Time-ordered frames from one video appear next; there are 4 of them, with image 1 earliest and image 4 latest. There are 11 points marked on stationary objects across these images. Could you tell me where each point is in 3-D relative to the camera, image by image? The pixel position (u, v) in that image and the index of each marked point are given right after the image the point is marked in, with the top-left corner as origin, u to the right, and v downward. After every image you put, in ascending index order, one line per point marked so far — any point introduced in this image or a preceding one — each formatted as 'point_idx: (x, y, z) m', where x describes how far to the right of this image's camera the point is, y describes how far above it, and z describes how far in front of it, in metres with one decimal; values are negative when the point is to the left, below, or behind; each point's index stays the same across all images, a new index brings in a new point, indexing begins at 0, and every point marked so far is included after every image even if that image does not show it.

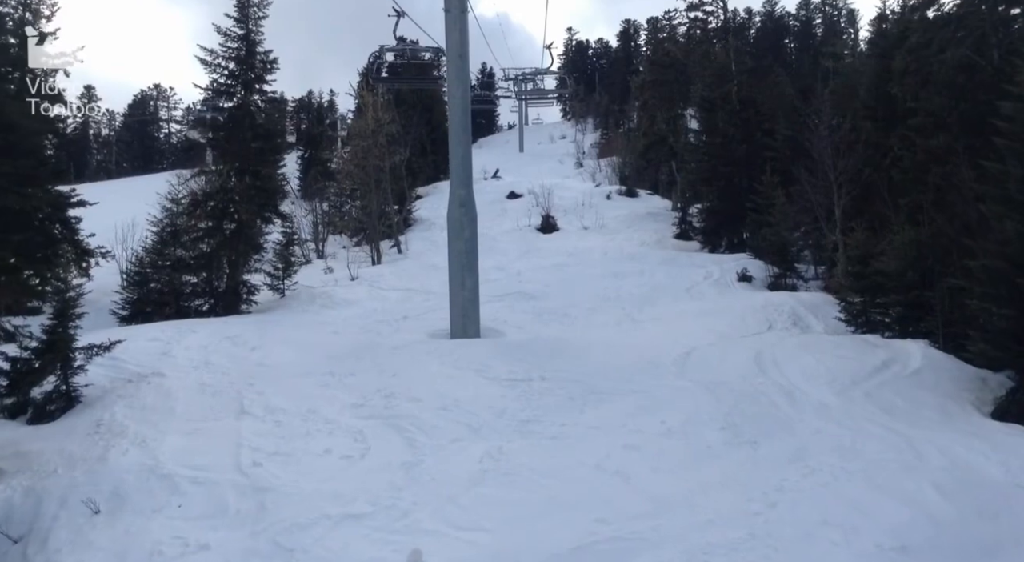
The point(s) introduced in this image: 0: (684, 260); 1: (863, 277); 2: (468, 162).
0: (+3.7, +0.4, +19.7) m
1: (+4.7, 0.0, +12.2) m
2: (-0.6, +1.6, +12.5) m
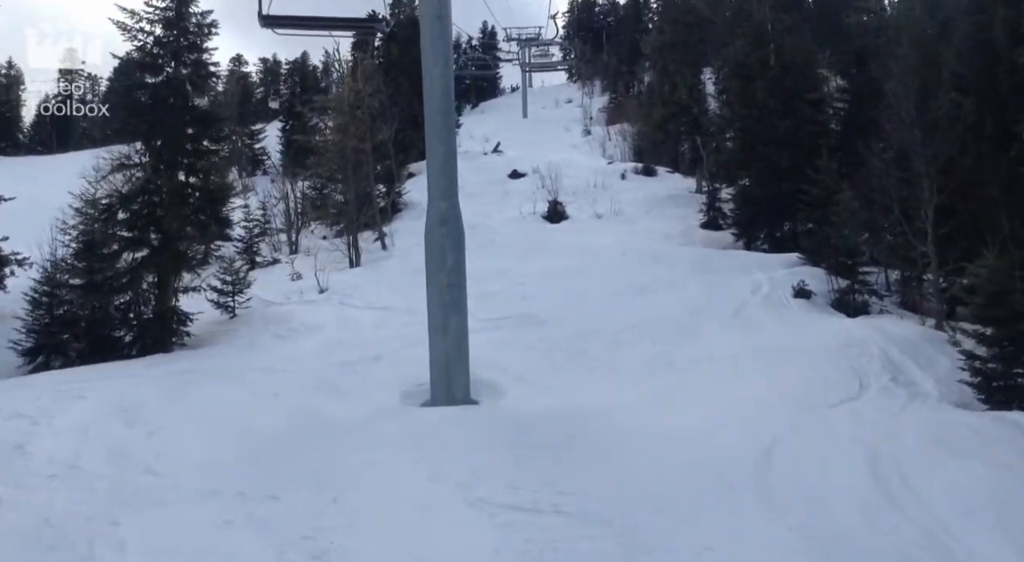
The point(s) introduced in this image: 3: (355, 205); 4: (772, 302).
0: (+3.7, +0.3, +16.3) m
1: (+4.7, -0.4, +8.9) m
2: (-0.6, +1.2, +9.2) m
3: (-3.3, +1.6, +19.2) m
4: (+3.8, -0.3, +13.3) m
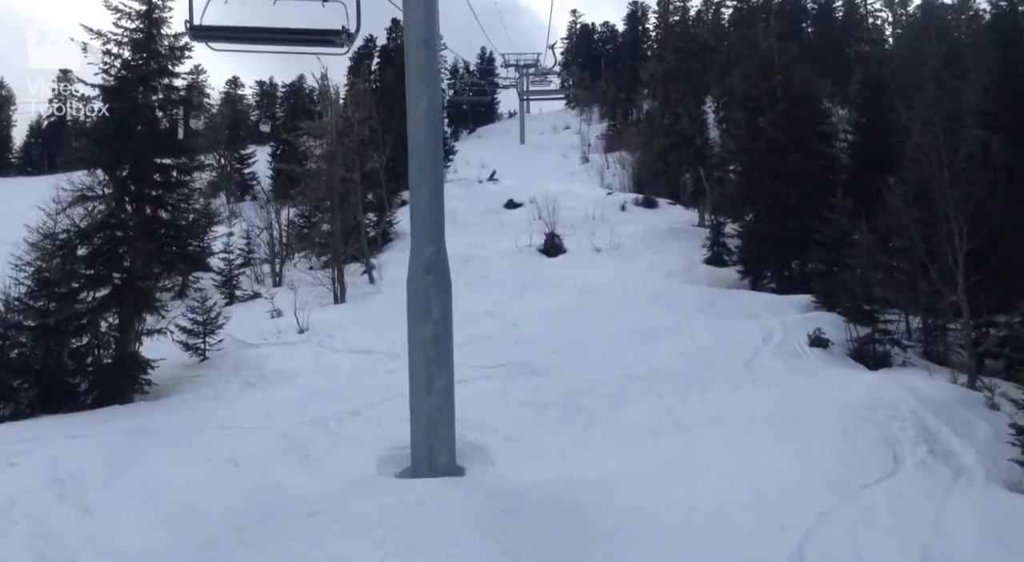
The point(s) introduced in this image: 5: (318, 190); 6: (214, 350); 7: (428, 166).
0: (+3.6, -0.4, +15.3) m
1: (+4.6, -0.9, +7.9) m
2: (-0.7, +0.7, +8.2) m
3: (-3.4, +0.9, +18.2) m
4: (+3.7, -0.9, +12.3) m
5: (-4.1, +1.9, +19.3) m
6: (-4.3, -1.0, +13.3) m
7: (-0.7, +1.0, +8.2) m
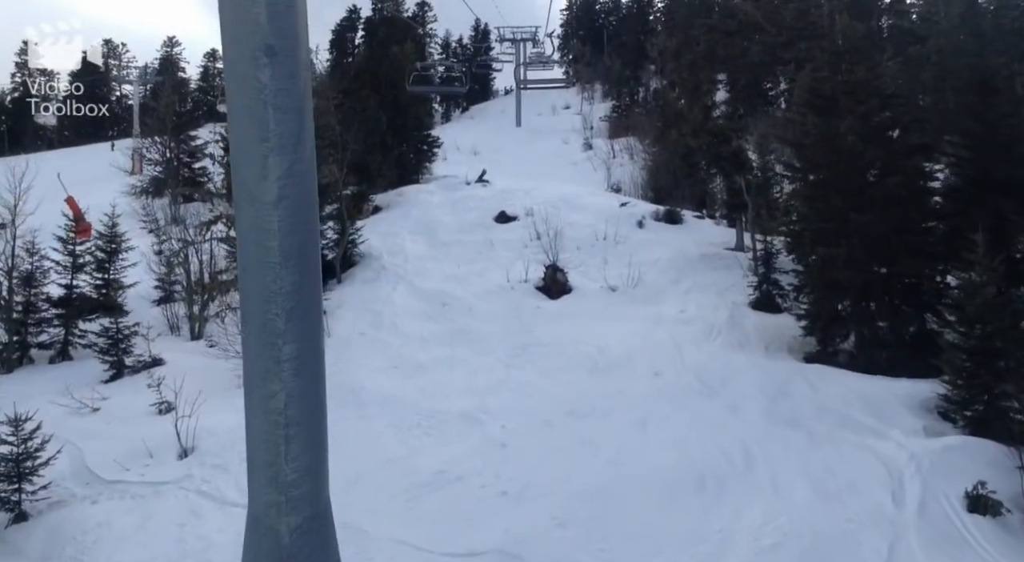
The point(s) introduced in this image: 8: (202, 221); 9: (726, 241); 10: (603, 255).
0: (+3.5, -1.5, +10.6) m
1: (+4.5, -2.2, +3.2) m
2: (-0.8, -0.5, +3.5) m
3: (-3.6, 0.0, +13.5) m
4: (+3.5, -2.1, +7.6) m
5: (-4.2, +1.0, +14.5) m
6: (-4.5, -2.1, +8.6) m
7: (-0.9, -0.2, +3.4) m
8: (-5.6, +1.0, +17.1) m
9: (+4.6, +0.9, +19.6) m
10: (+1.9, +0.6, +18.3) m
